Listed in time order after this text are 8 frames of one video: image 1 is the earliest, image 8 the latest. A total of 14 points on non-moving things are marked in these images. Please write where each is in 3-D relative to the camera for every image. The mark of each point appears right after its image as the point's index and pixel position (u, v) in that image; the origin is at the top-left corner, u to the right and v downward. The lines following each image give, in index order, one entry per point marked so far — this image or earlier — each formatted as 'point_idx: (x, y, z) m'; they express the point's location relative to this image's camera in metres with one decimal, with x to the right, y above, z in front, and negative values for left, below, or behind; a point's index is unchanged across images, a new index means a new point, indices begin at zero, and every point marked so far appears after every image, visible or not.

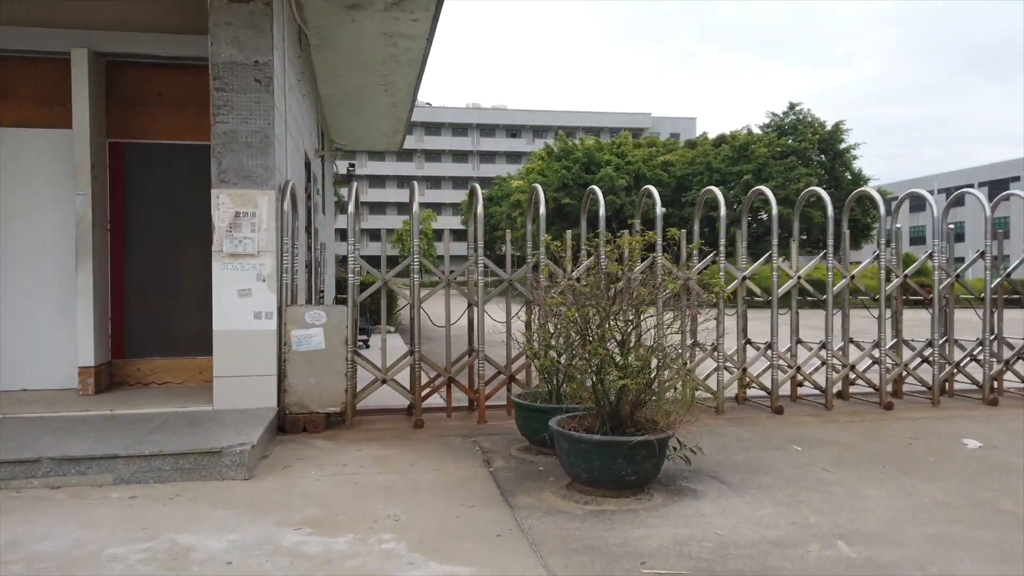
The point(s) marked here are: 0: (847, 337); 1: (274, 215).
0: (+3.5, -0.5, +7.7) m
1: (-2.0, +0.6, +6.2) m
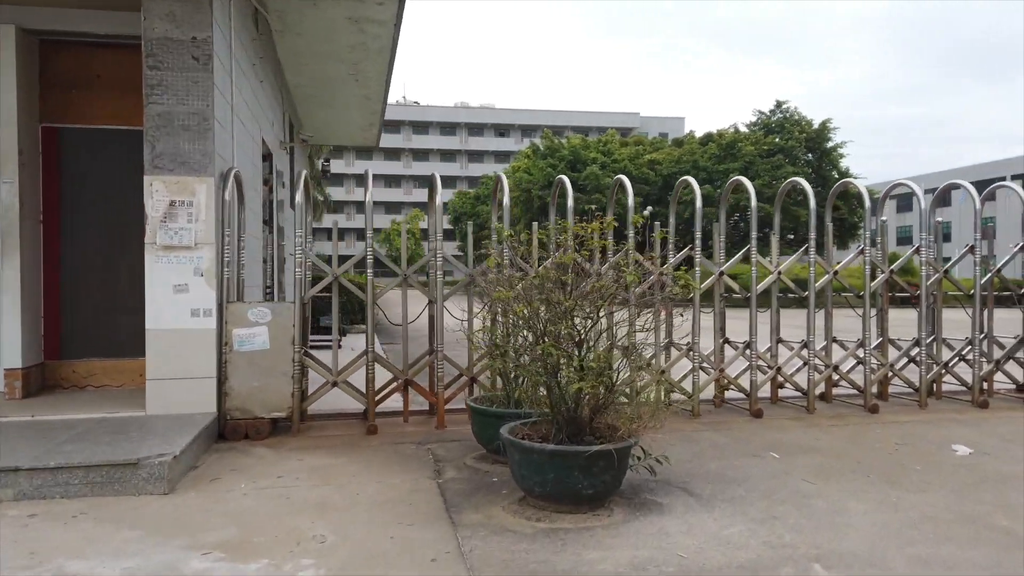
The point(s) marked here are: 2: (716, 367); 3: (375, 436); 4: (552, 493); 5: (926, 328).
0: (+3.1, -0.5, +7.3) m
1: (-2.3, +0.7, +5.8) m
2: (+1.9, -0.7, +6.9) m
3: (-1.1, -1.2, +5.9) m
4: (+0.2, -1.1, +4.0) m
5: (+4.0, -0.4, +7.1) m
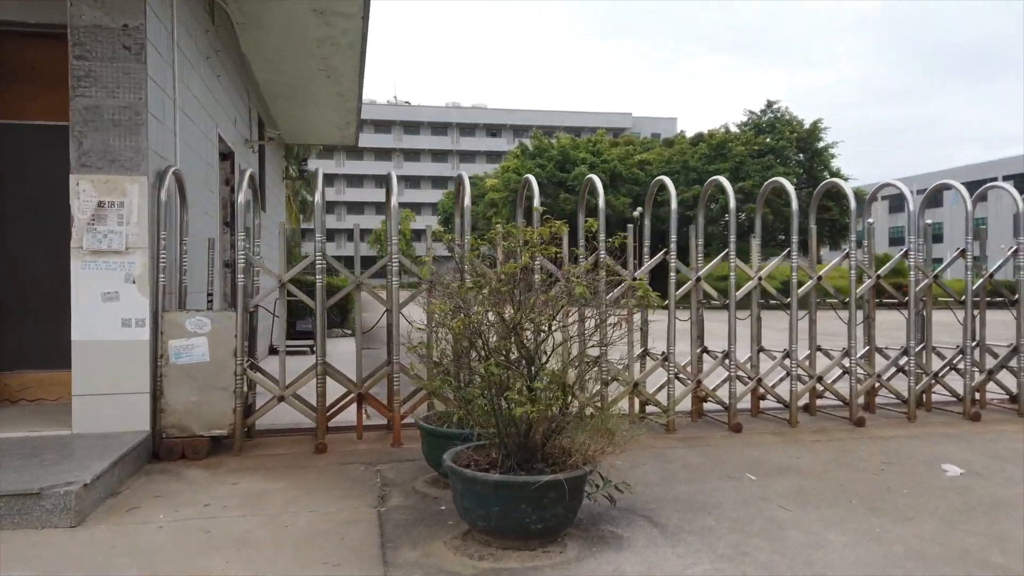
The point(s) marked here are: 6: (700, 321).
0: (+2.8, -0.5, +6.9) m
1: (-2.6, +0.6, +5.3) m
2: (+1.6, -0.8, +6.5) m
3: (-1.4, -1.2, +5.5) m
4: (-0.1, -1.1, +3.5) m
5: (+3.7, -0.4, +6.7) m
6: (+1.6, -0.3, +6.5) m
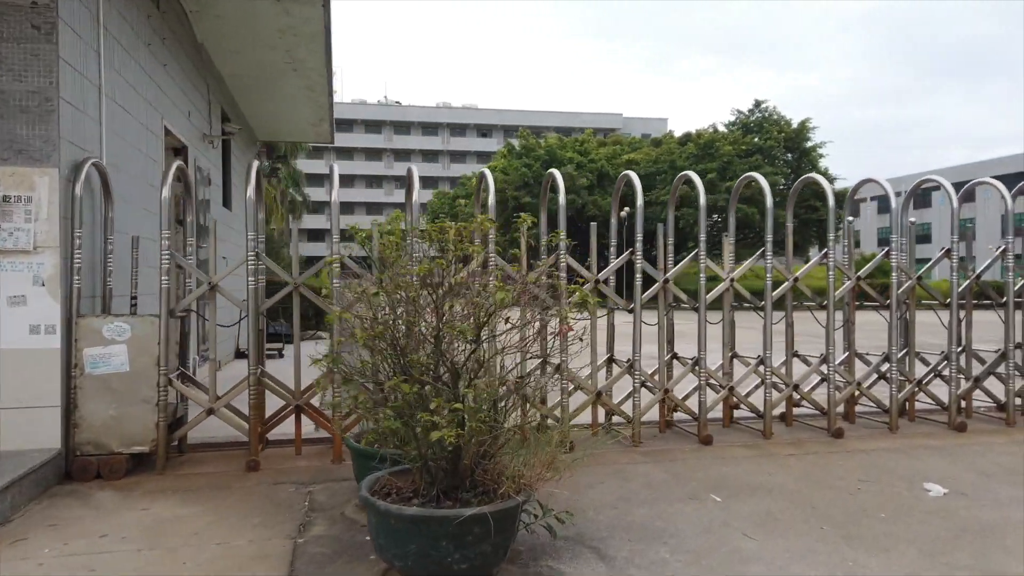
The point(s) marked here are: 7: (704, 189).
0: (+2.4, -0.5, +6.5) m
1: (-3.0, +0.6, +4.9) m
2: (+1.2, -0.8, +6.1) m
3: (-1.7, -1.3, +5.0) m
4: (-0.4, -1.2, +3.1) m
5: (+3.3, -0.5, +6.3) m
6: (+1.3, -0.3, +6.1) m
7: (+1.6, +0.8, +6.3) m
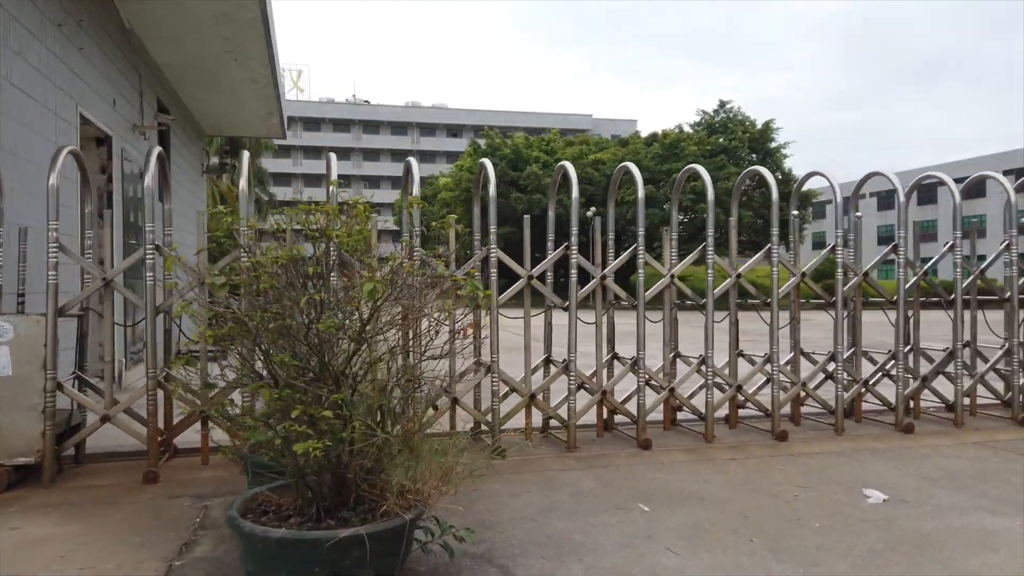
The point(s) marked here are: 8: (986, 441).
0: (+1.9, -0.5, +6.2) m
1: (-3.5, +0.6, +4.4) m
2: (+0.7, -0.8, +5.8) m
3: (-2.2, -1.2, +4.6) m
4: (-0.8, -1.1, +2.8) m
5: (+2.7, -0.4, +6.1) m
6: (+0.7, -0.3, +5.8) m
7: (+1.1, +0.9, +6.0) m
8: (+3.7, -1.2, +5.8) m
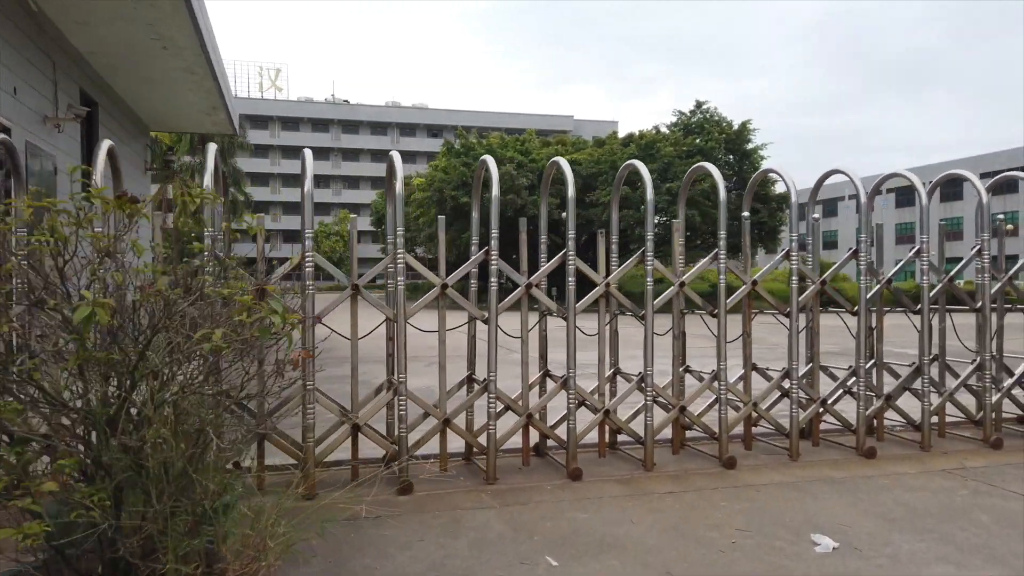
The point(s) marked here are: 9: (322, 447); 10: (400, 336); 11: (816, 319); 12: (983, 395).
0: (+1.3, -0.6, +5.6) m
1: (-4.0, +0.5, +3.7) m
2: (+0.1, -0.8, +5.1) m
3: (-2.8, -1.3, +3.9) m
4: (-1.4, -1.2, +2.1) m
5: (+2.1, -0.5, +5.5) m
6: (+0.1, -0.3, +5.2) m
7: (+0.5, +0.8, +5.4) m
8: (+3.1, -1.3, +5.2) m
9: (-1.2, -1.0, +4.7) m
10: (-0.7, -0.3, +4.8) m
11: (+2.4, -0.2, +5.9) m
12: (+3.7, -0.8, +5.8) m
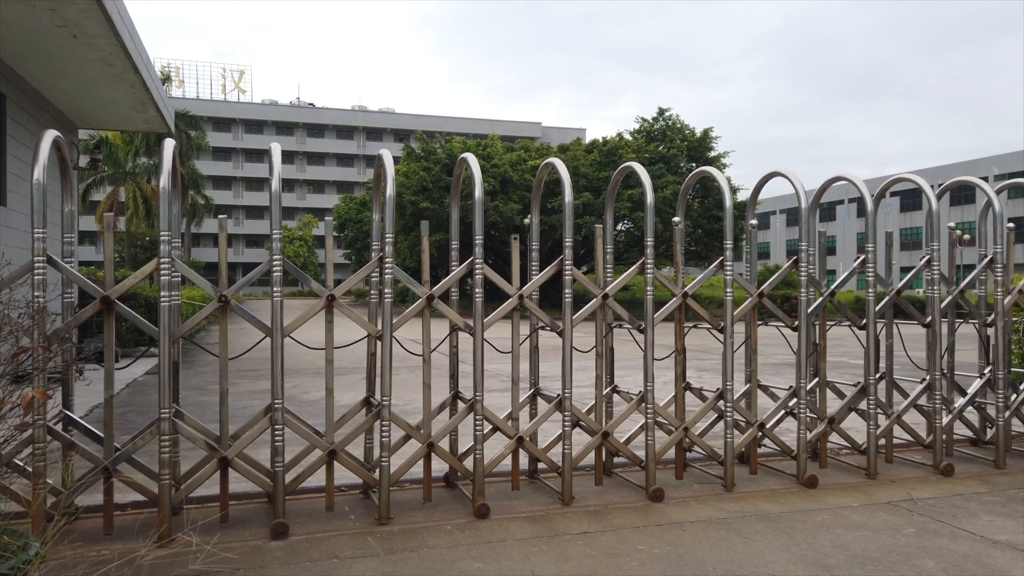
0: (+0.6, -0.7, +5.1) m
1: (-4.6, +0.5, +2.9) m
2: (-0.5, -0.9, +4.5) m
3: (-3.4, -1.3, +3.2) m
4: (-1.8, -1.2, +1.4) m
5: (+1.5, -0.6, +5.0) m
6: (-0.5, -0.4, +4.6) m
7: (-0.2, +0.7, +4.8) m
8: (+2.5, -1.3, +4.7) m
9: (-1.8, -1.1, +4.1) m
10: (-1.3, -0.4, +4.1) m
11: (+1.8, -0.3, +5.4) m
12: (+3.1, -0.9, +5.4) m
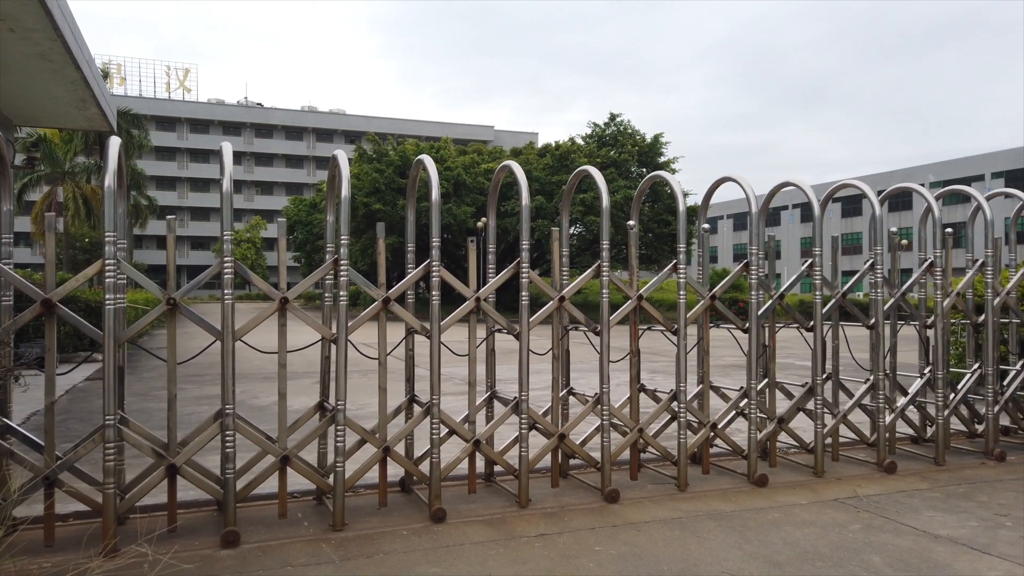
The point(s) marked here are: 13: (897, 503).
0: (+0.3, -0.7, +5.1) m
1: (-4.7, +0.5, +2.6) m
2: (-0.8, -0.9, +4.5) m
3: (-3.5, -1.4, +3.0) m
4: (-1.9, -1.2, +1.3) m
5: (+1.2, -0.6, +5.1) m
6: (-0.8, -0.4, +4.6) m
7: (-0.4, +0.7, +4.8) m
8: (+2.2, -1.4, +4.8) m
9: (-2.0, -1.1, +3.9) m
10: (-1.6, -0.4, +4.0) m
11: (+1.5, -0.4, +5.5) m
12: (+2.7, -1.0, +5.6) m
13: (+2.5, -1.4, +4.7) m
